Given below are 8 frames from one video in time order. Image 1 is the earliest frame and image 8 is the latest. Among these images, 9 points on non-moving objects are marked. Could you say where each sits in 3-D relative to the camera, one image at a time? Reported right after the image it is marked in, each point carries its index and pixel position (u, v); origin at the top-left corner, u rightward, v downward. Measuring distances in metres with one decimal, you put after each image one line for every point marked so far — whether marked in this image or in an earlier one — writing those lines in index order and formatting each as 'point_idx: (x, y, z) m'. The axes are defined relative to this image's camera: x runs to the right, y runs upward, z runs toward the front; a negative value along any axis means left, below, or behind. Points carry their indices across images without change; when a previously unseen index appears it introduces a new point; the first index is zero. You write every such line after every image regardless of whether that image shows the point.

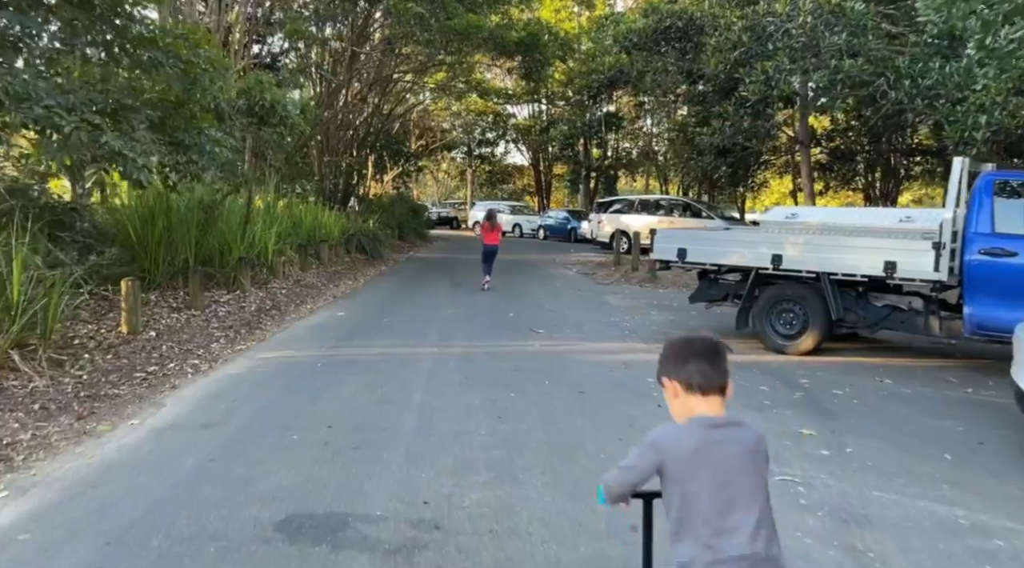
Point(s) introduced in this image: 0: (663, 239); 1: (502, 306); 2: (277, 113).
0: (+1.9, +0.6, +9.2) m
1: (-0.2, -0.4, +12.0) m
2: (-3.3, +2.4, +10.2) m
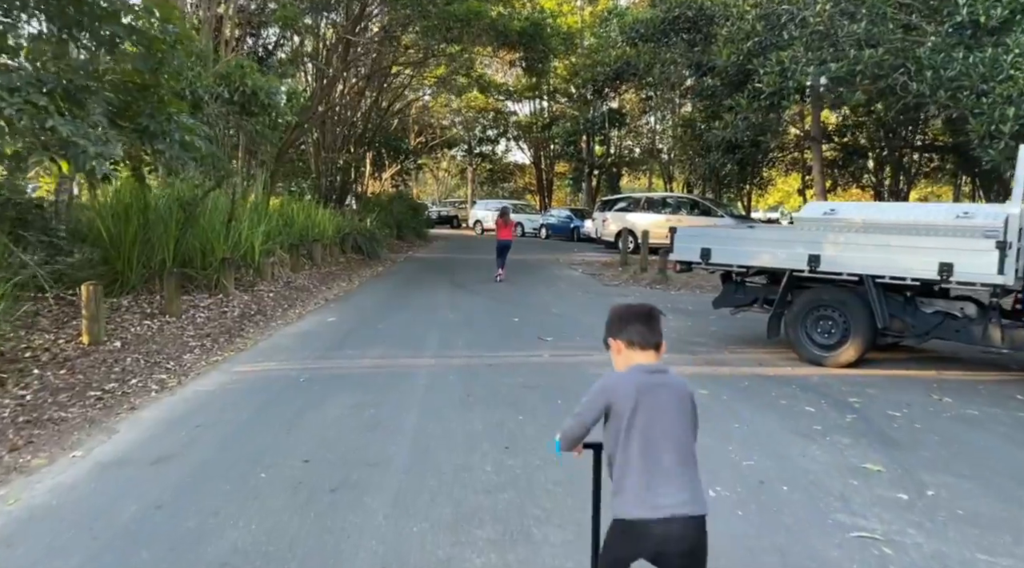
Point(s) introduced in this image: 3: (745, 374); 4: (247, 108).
0: (+2.0, +0.5, +8.3) m
1: (-0.1, -0.4, +11.2) m
2: (-3.3, +2.3, +9.3) m
3: (+2.2, -0.9, +7.1) m
4: (-3.4, +2.3, +9.4) m
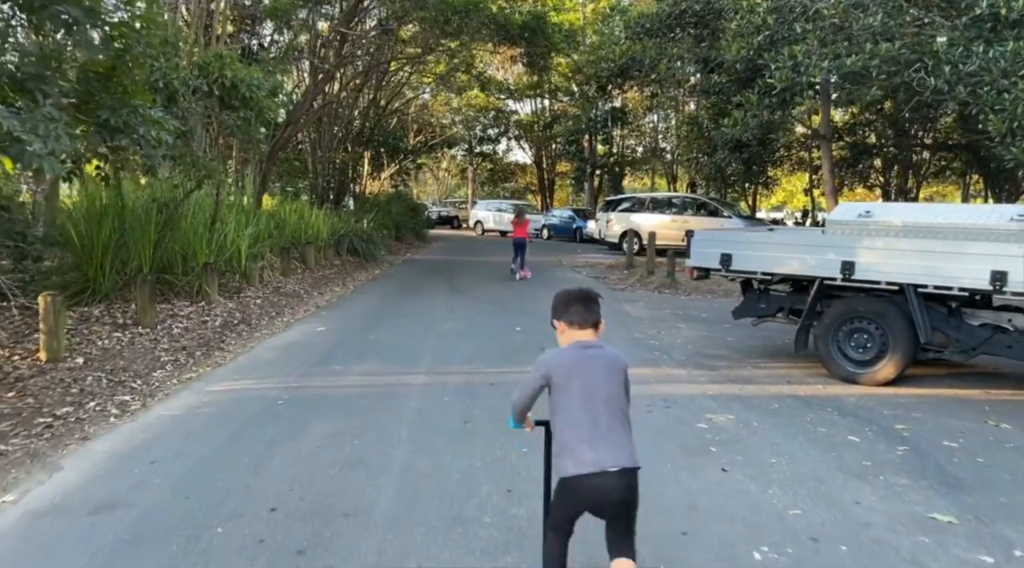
0: (+2.0, +0.4, +7.6) m
1: (-0.1, -0.5, +10.5) m
2: (-3.2, +2.3, +8.7) m
3: (+2.3, -0.9, +6.4) m
4: (-3.4, +2.2, +8.7) m
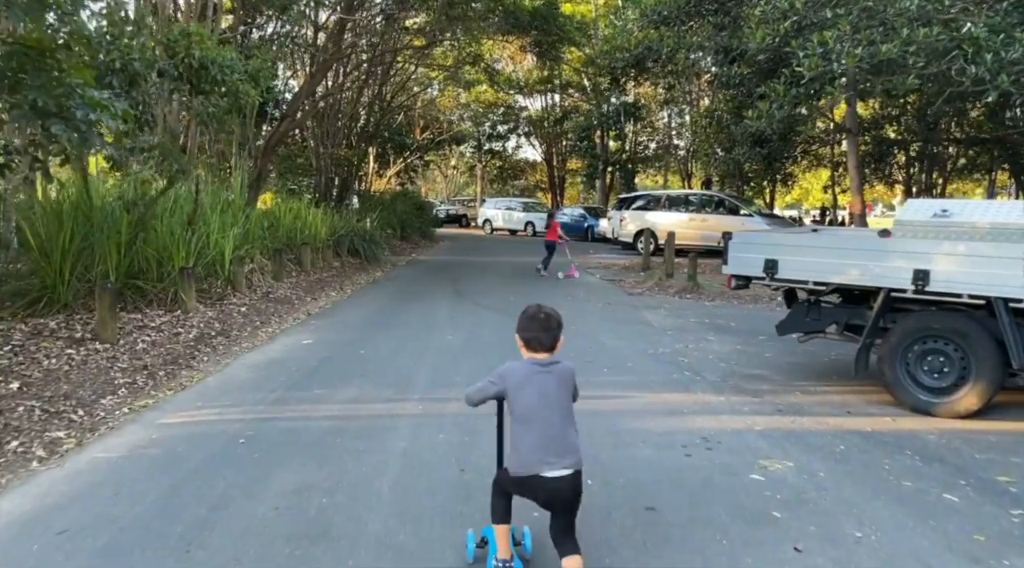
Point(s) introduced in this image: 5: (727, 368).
0: (+2.1, +0.3, +6.6) m
1: (+0.1, -0.6, +9.5) m
2: (-3.1, +2.2, +7.7) m
3: (+2.3, -1.0, +5.4) m
4: (-3.3, +2.1, +7.7) m
5: (+2.1, -0.8, +7.2) m
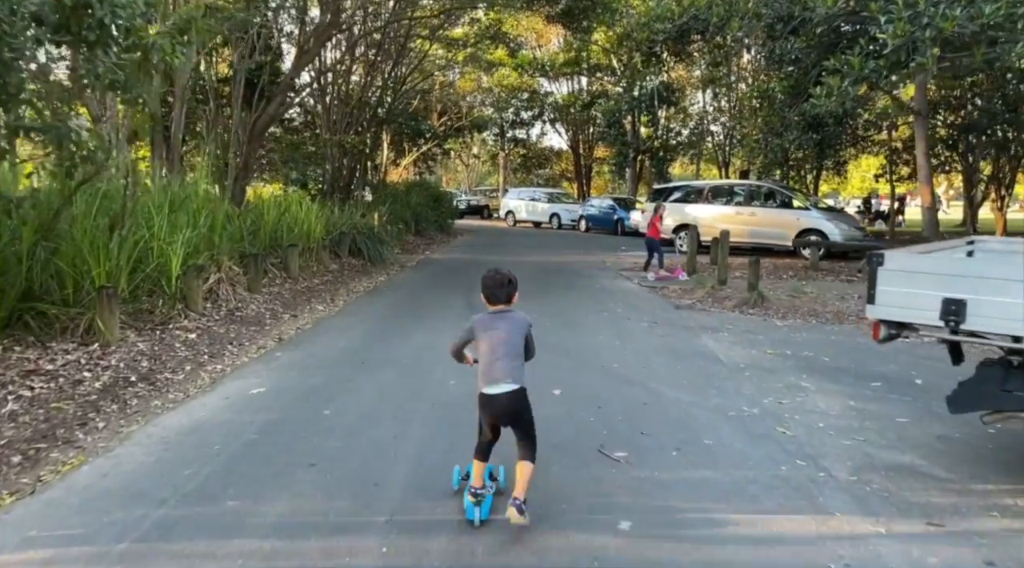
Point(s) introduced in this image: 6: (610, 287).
0: (+2.2, +0.1, +4.2) m
1: (+0.3, -0.8, +7.2) m
2: (-3.0, +1.9, +5.4) m
3: (+2.4, -1.3, +3.0) m
4: (-3.1, +1.8, +5.5) m
5: (+2.3, -1.1, +4.9) m
6: (+1.8, -0.1, +13.4) m
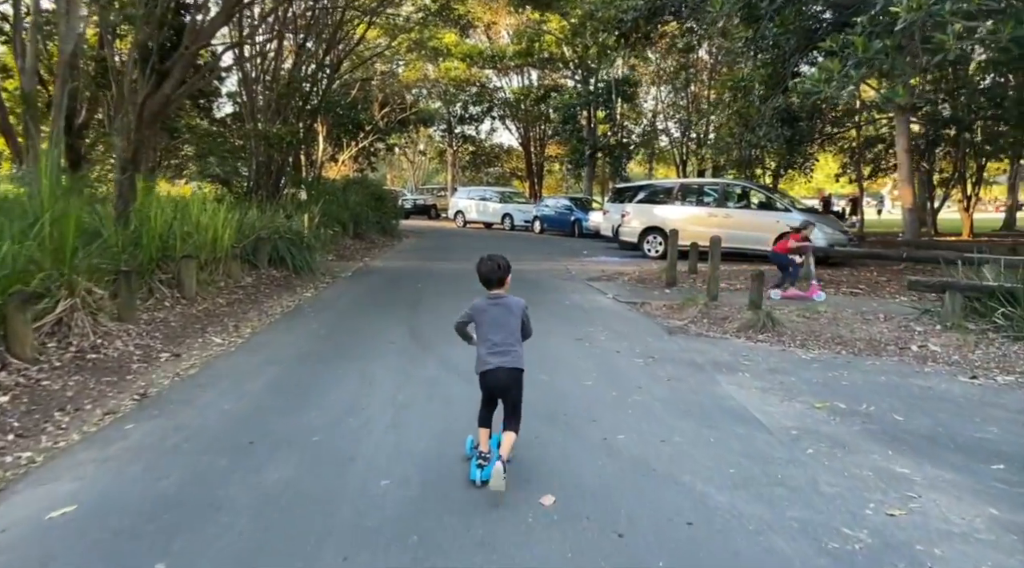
0: (+2.1, -0.2, +2.1) m
1: (0.0, -1.1, +5.0) m
2: (-3.1, +1.6, +3.0) m
3: (+2.5, -1.6, +0.9) m
4: (-3.3, +1.6, +3.0) m
5: (+2.2, -1.4, +2.8) m
6: (+1.1, -0.3, +11.3) m
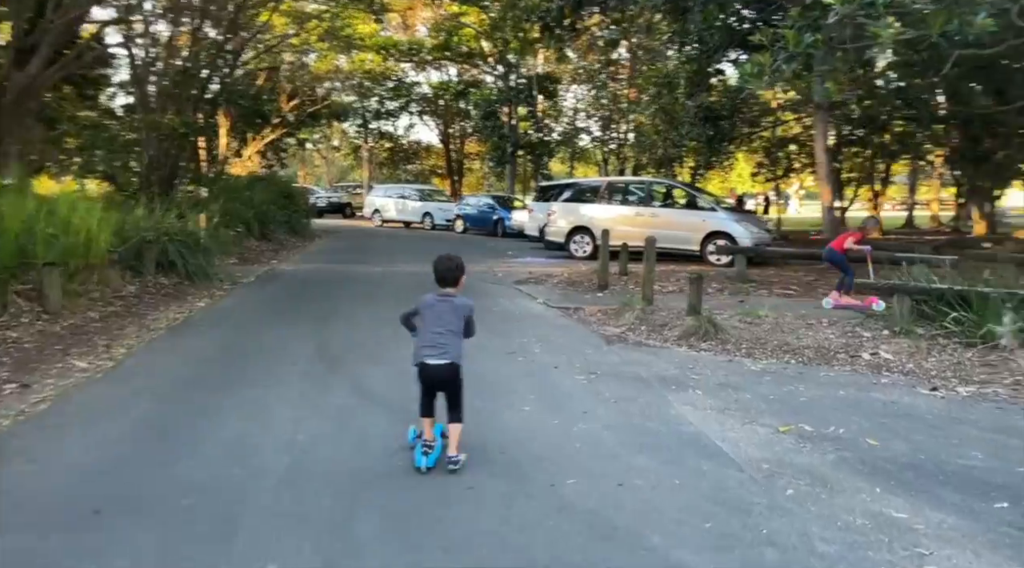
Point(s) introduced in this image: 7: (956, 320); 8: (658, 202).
0: (+2.0, -0.3, +1.4) m
1: (-0.4, -1.2, +4.0) m
2: (-3.3, +1.5, +1.7) m
3: (+2.5, -1.7, +0.3) m
4: (-3.5, +1.4, +1.7) m
5: (+2.0, -1.4, +2.1) m
6: (0.0, -0.4, +10.4) m
7: (+4.8, -0.4, +7.8) m
8: (+3.7, +2.1, +18.2) m
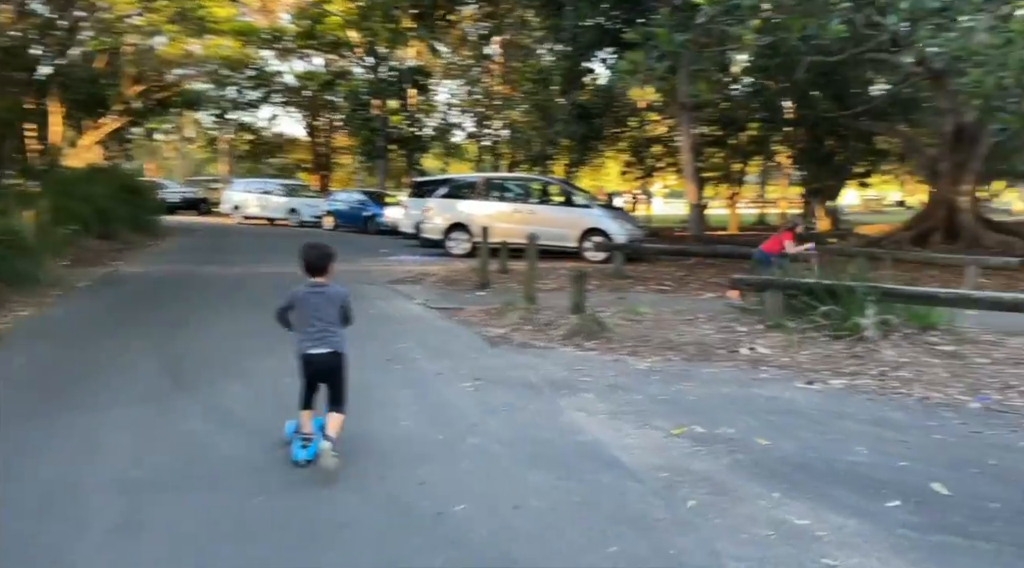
0: (+1.9, -0.3, +1.3) m
1: (-0.9, -1.2, +3.5) m
2: (-3.4, +1.4, +0.7) m
3: (+2.5, -1.7, +0.3) m
4: (-3.6, +1.3, +0.7) m
5: (+1.8, -1.4, +2.0) m
6: (-1.7, -0.4, +9.9) m
7: (+3.5, -0.3, +8.1) m
8: (+0.6, +2.1, +18.2) m
